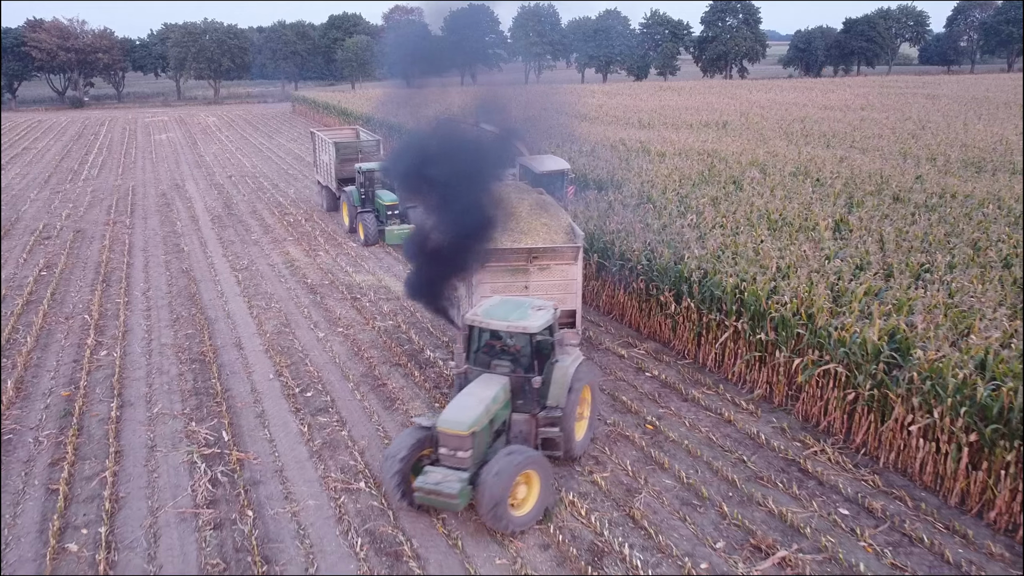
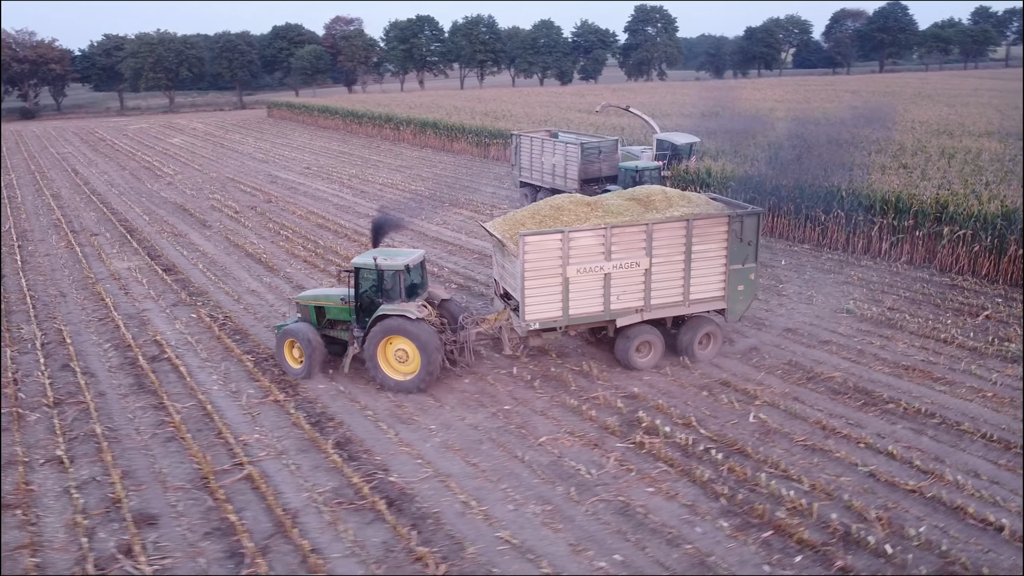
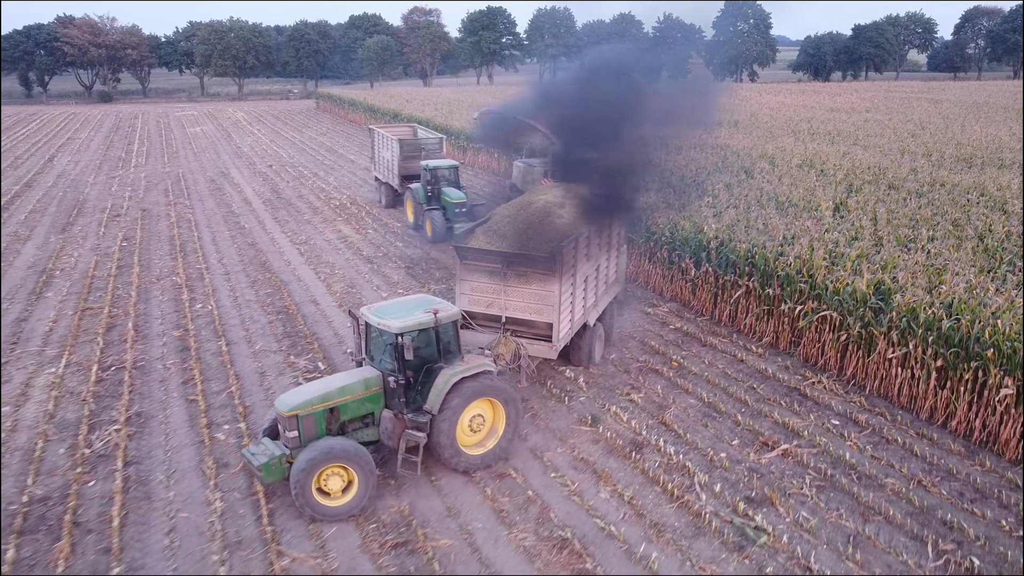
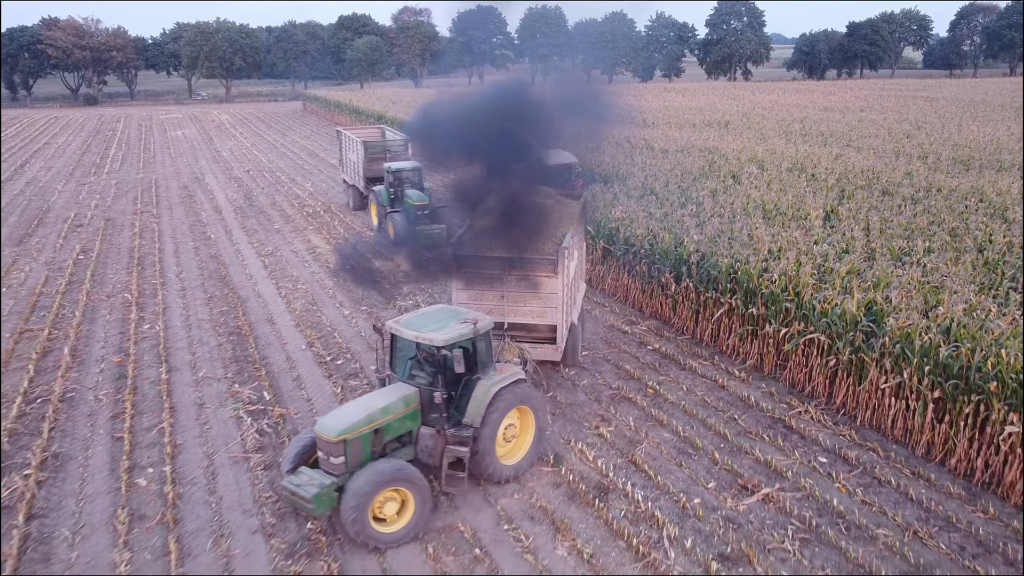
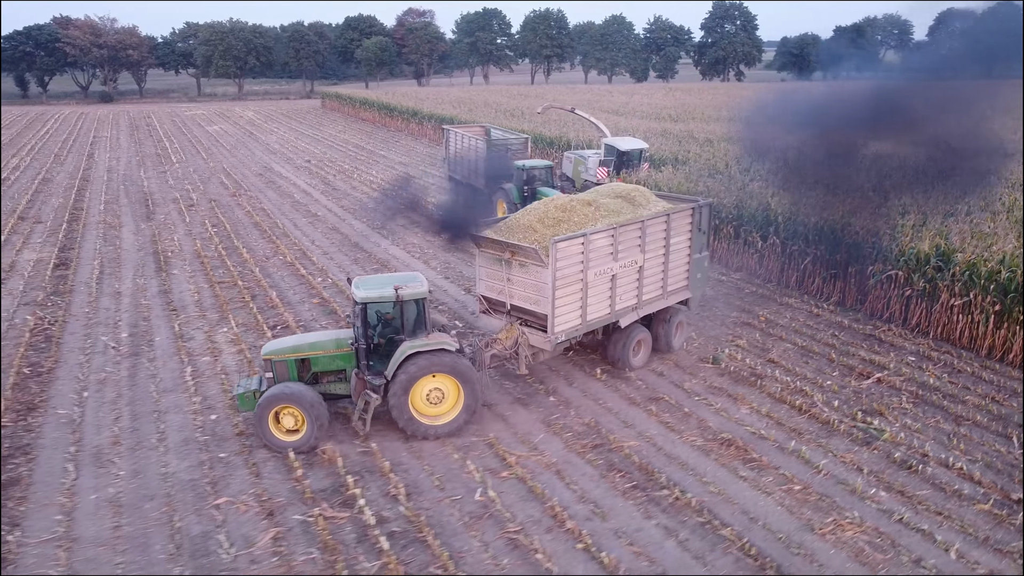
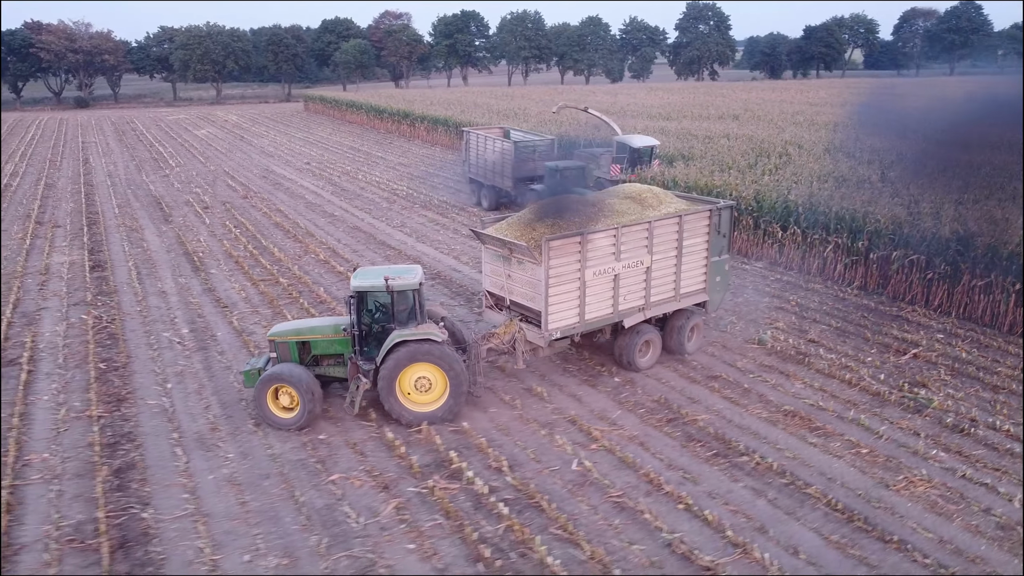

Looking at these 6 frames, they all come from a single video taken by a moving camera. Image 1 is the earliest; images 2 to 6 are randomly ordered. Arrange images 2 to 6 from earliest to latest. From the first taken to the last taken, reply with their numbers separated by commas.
4, 3, 5, 6, 2
